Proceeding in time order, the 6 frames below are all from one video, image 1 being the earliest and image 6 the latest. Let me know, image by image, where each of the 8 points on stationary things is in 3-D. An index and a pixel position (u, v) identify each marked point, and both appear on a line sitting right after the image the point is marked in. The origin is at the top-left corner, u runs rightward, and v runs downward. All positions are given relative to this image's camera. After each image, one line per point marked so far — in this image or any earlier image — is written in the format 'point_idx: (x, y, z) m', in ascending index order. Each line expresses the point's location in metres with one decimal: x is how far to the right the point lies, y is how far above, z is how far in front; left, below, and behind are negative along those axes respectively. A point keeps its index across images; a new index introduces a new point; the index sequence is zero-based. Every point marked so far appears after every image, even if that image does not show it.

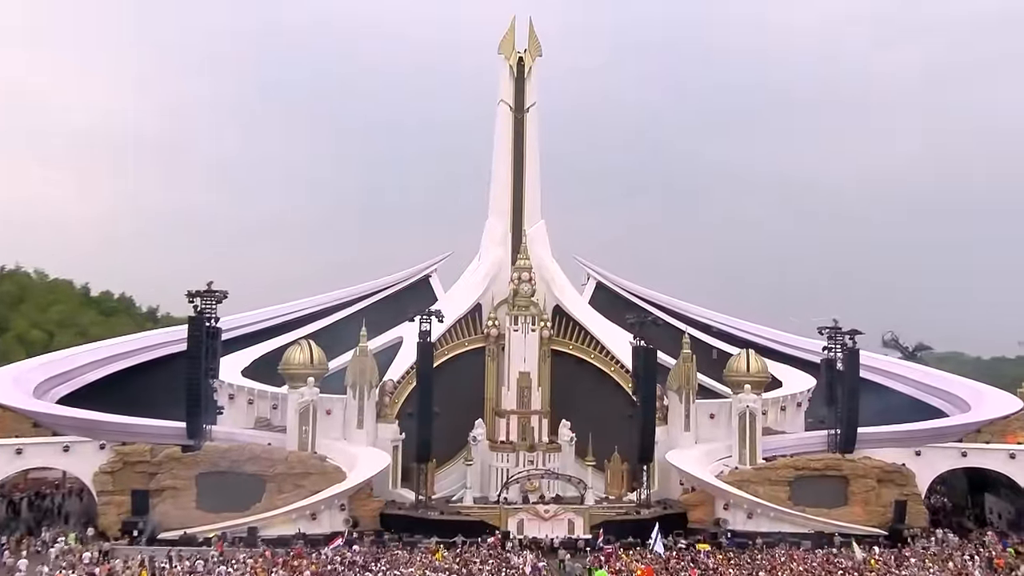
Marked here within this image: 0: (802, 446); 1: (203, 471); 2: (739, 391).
0: (+5.2, -2.8, +18.8) m
1: (-5.1, -3.0, +18.0) m
2: (+3.9, -1.7, +18.3) m
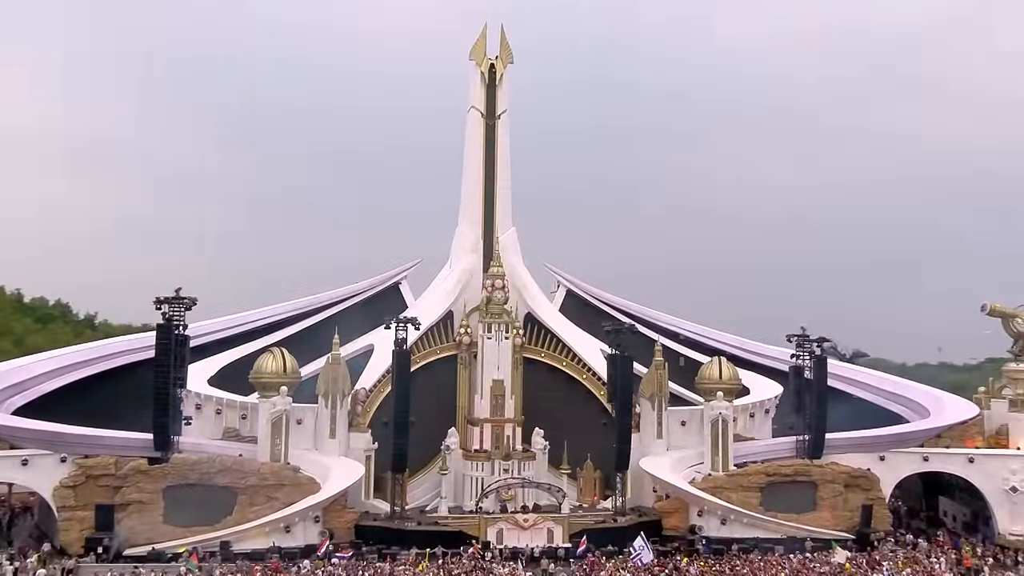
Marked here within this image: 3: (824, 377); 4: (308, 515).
0: (+4.7, -2.9, +19.2) m
1: (-5.5, -3.2, +17.5) m
2: (+3.5, -1.9, +18.6) m
3: (+5.3, -1.5, +18.3) m
4: (-3.3, -3.7, +17.4) m
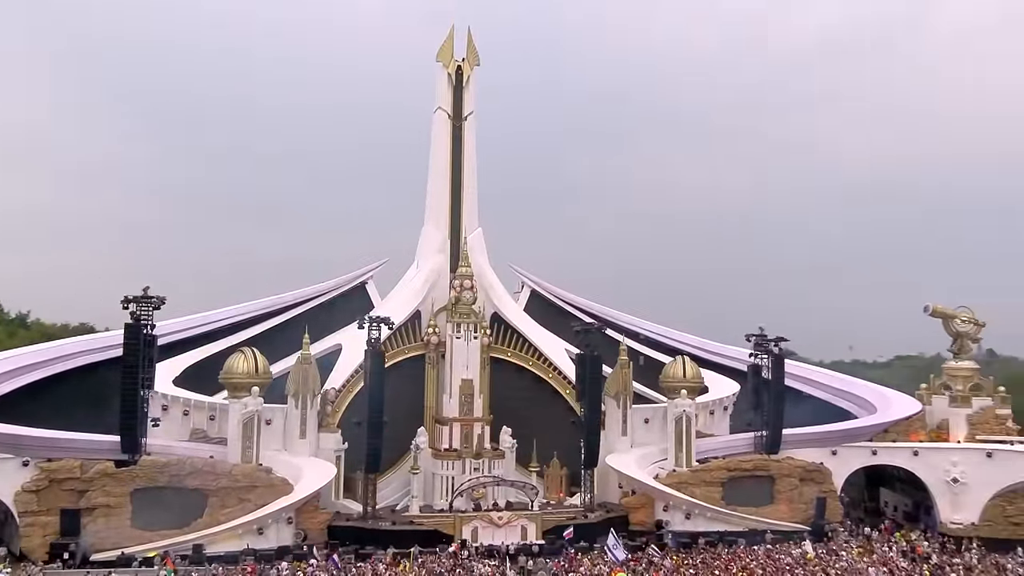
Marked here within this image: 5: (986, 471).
0: (+4.1, -2.9, +19.9) m
1: (-5.9, -3.1, +17.2) m
2: (+2.9, -1.9, +19.1) m
3: (+4.7, -1.6, +19.0) m
4: (-3.7, -3.7, +17.3) m
5: (+9.3, -3.4, +21.2) m
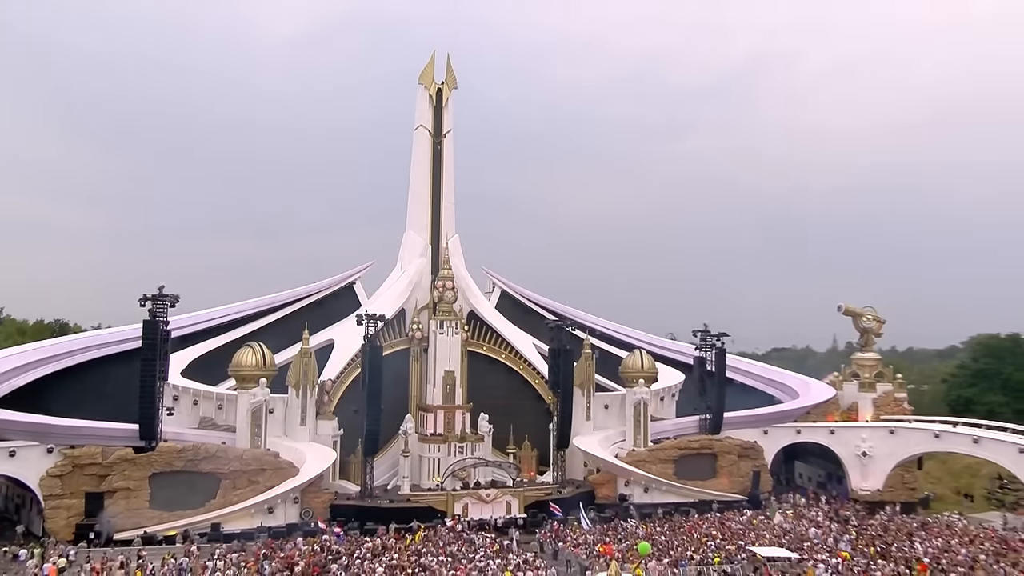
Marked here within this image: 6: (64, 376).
0: (+3.5, -3.0, +22.5) m
1: (-6.1, -3.1, +18.6) m
2: (+2.4, -1.9, +21.6) m
3: (+4.2, -1.6, +21.7) m
4: (-3.9, -3.7, +19.0) m
5: (+8.5, -3.5, +24.5) m
6: (-8.3, -1.7, +20.0) m
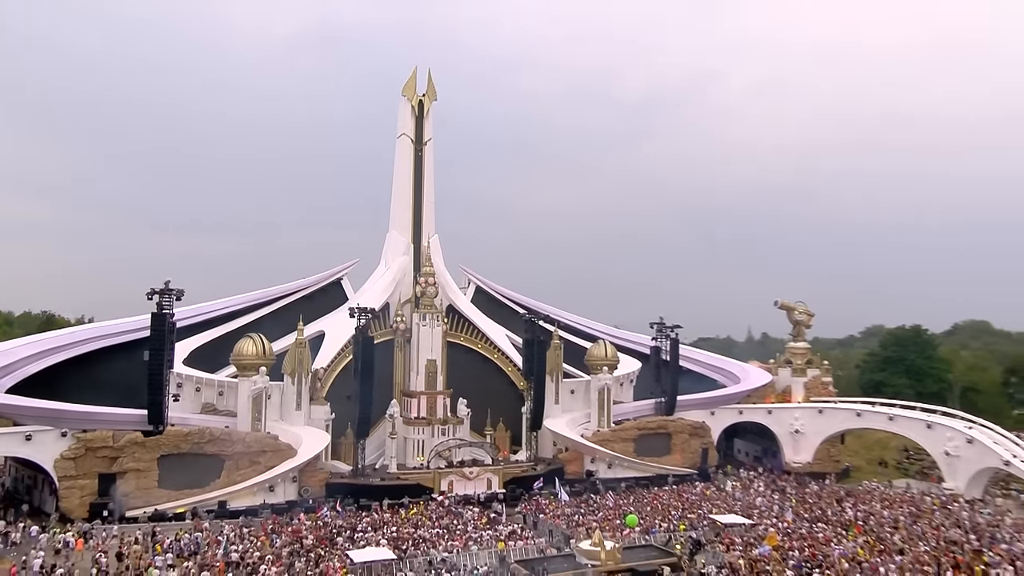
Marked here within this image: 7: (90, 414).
0: (+2.9, -2.8, +24.6) m
1: (-6.4, -3.0, +19.9) m
2: (+1.9, -1.8, +23.6) m
3: (+3.7, -1.5, +23.8) m
4: (-4.2, -3.5, +20.5) m
5: (+7.7, -3.4, +27.0) m
6: (-8.7, -1.5, +21.1) m
7: (-7.6, -2.3, +19.6) m
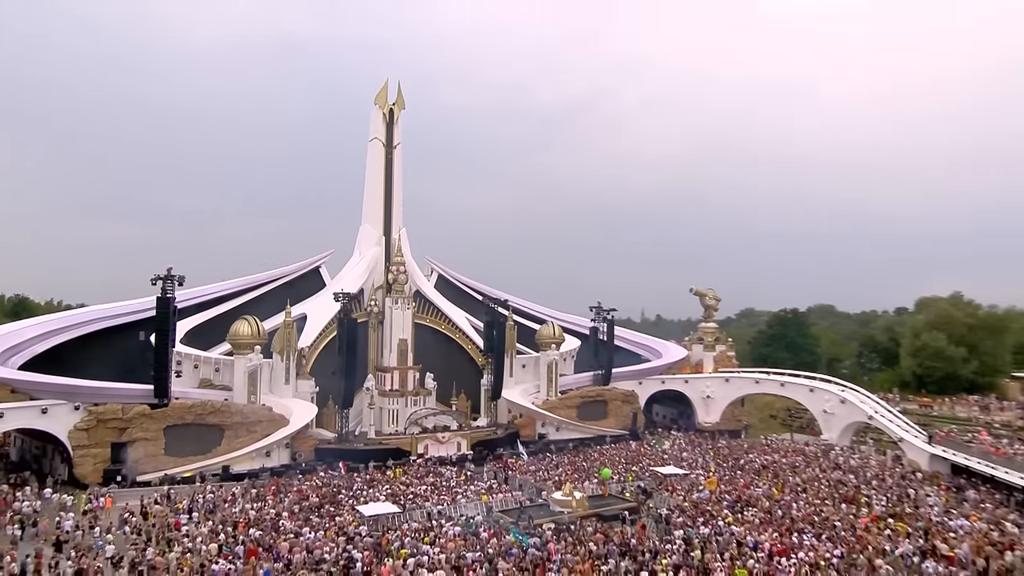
0: (+1.7, -2.5, +27.6) m
1: (-6.8, -2.7, +21.7) m
2: (+0.8, -1.5, +26.5) m
3: (+2.6, -1.1, +26.9) m
4: (-4.8, -3.2, +22.6) m
5: (+6.1, -2.9, +30.6) m
6: (-9.3, -1.2, +22.5) m
7: (-8.0, -2.0, +21.2) m
